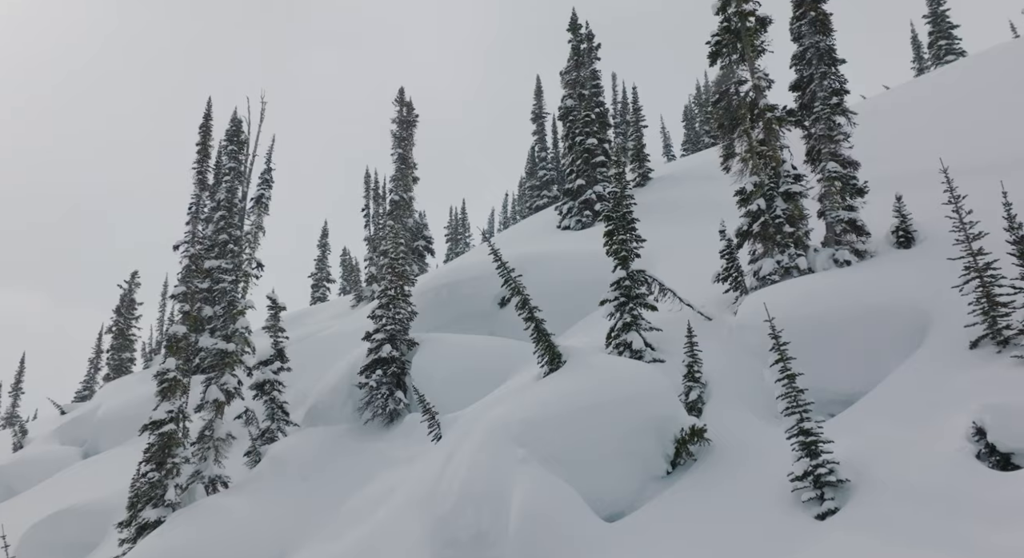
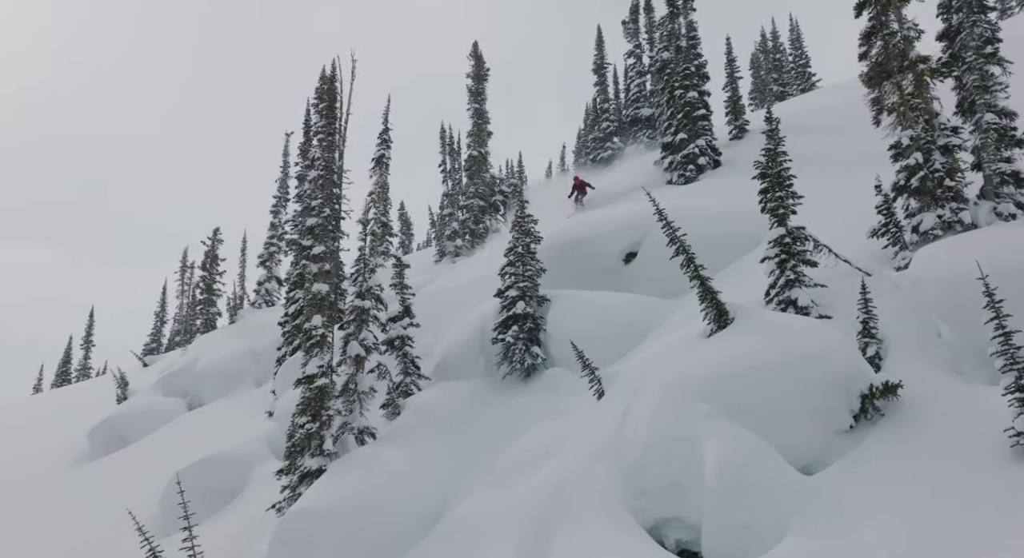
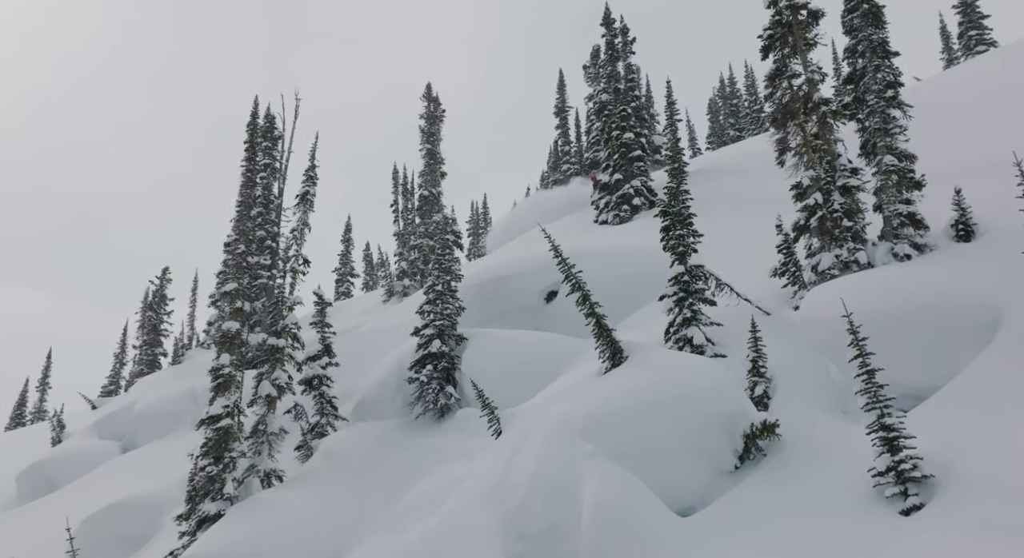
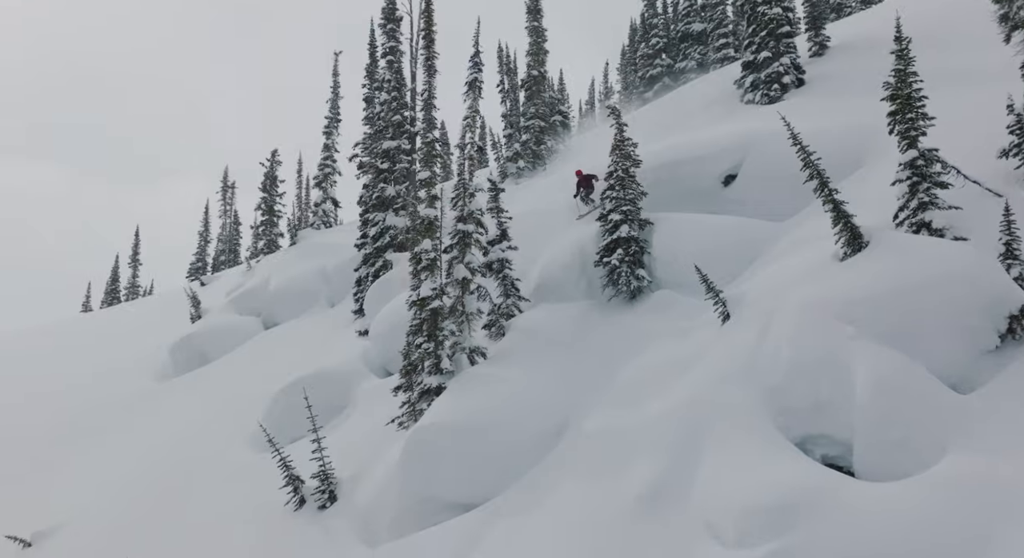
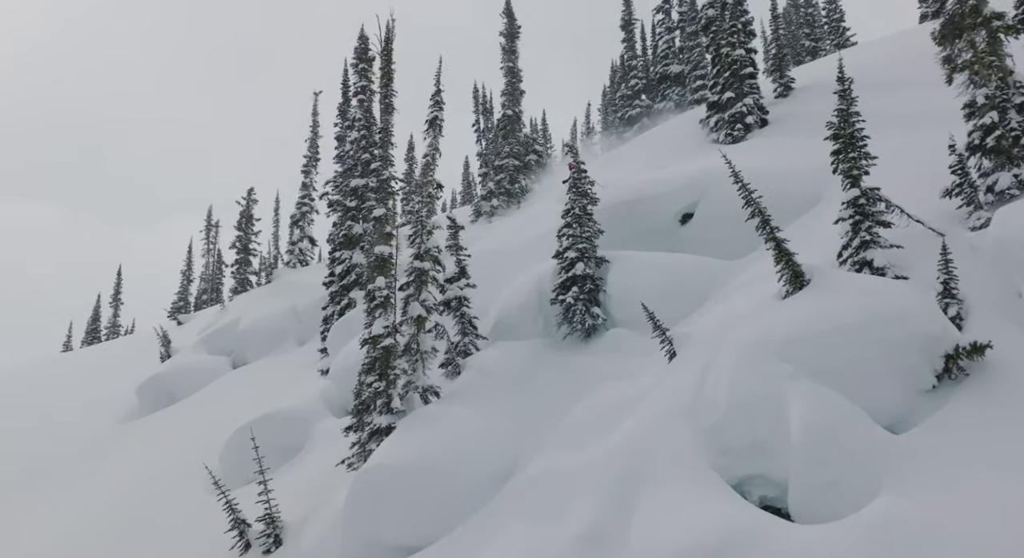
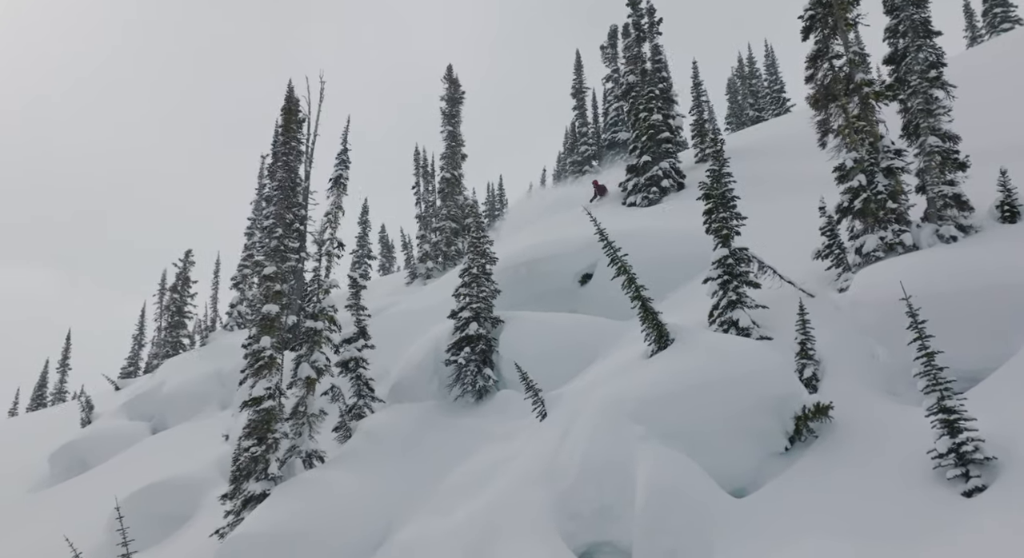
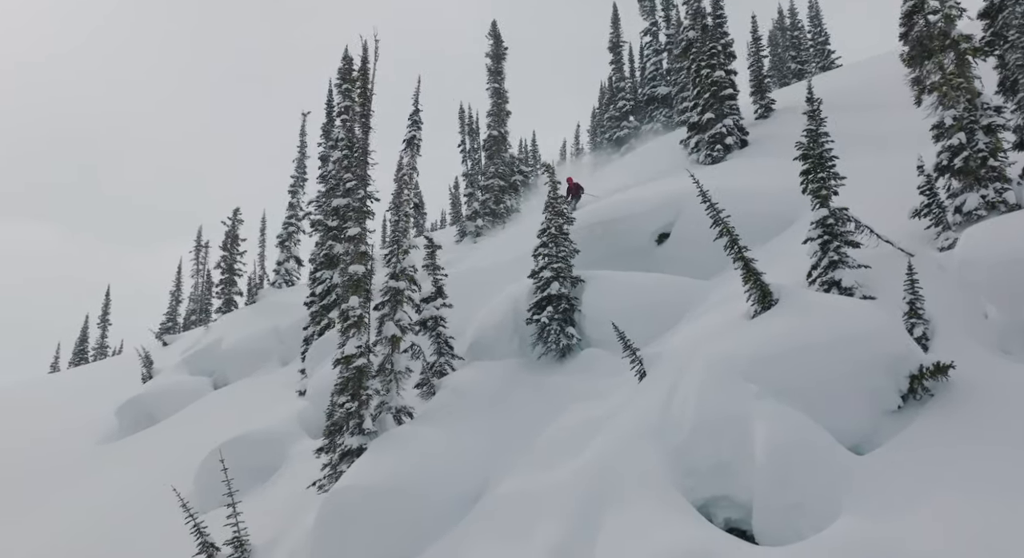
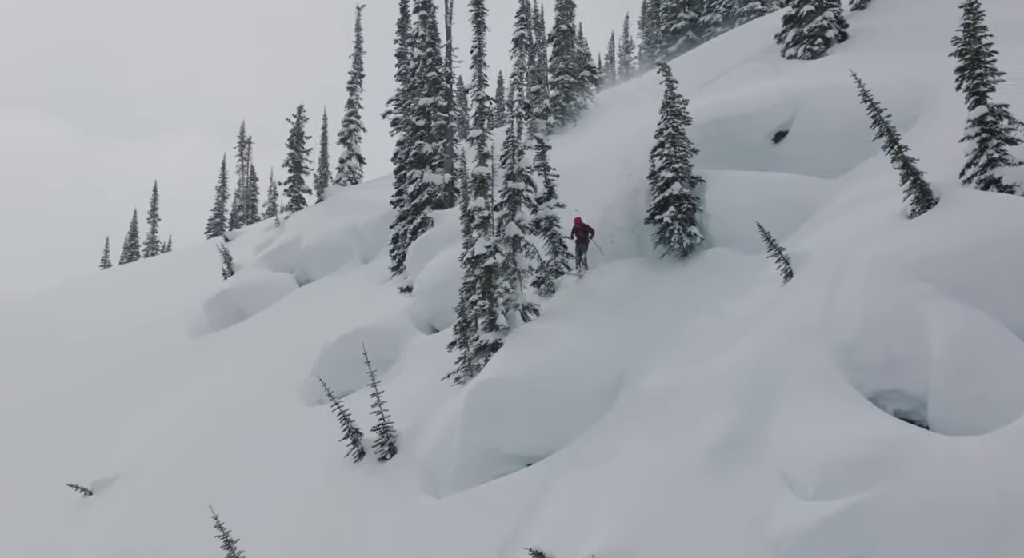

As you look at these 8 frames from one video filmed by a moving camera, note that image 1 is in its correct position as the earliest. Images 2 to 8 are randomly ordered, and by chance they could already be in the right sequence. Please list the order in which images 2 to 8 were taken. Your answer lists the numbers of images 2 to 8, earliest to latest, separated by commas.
3, 6, 2, 7, 5, 4, 8
